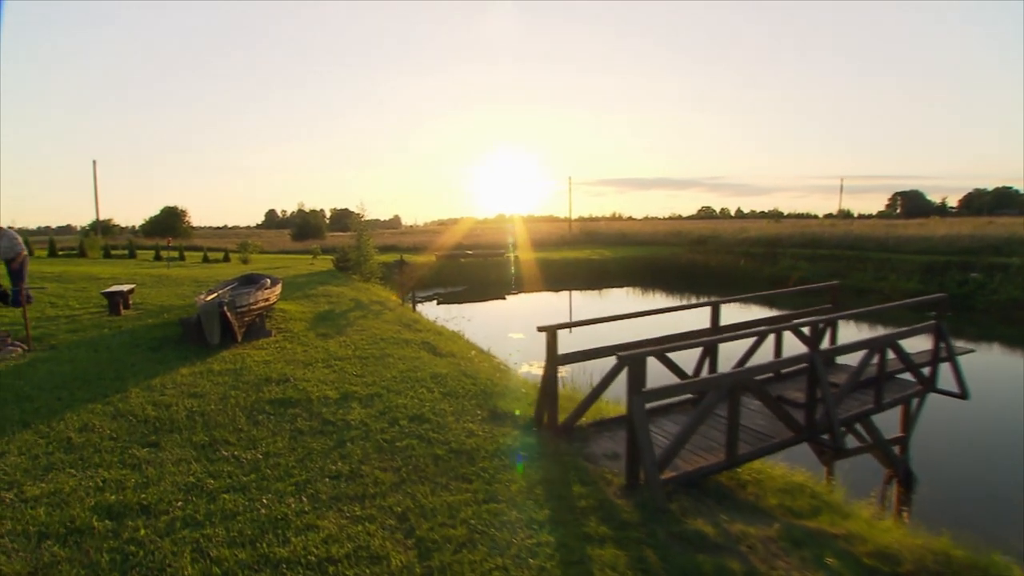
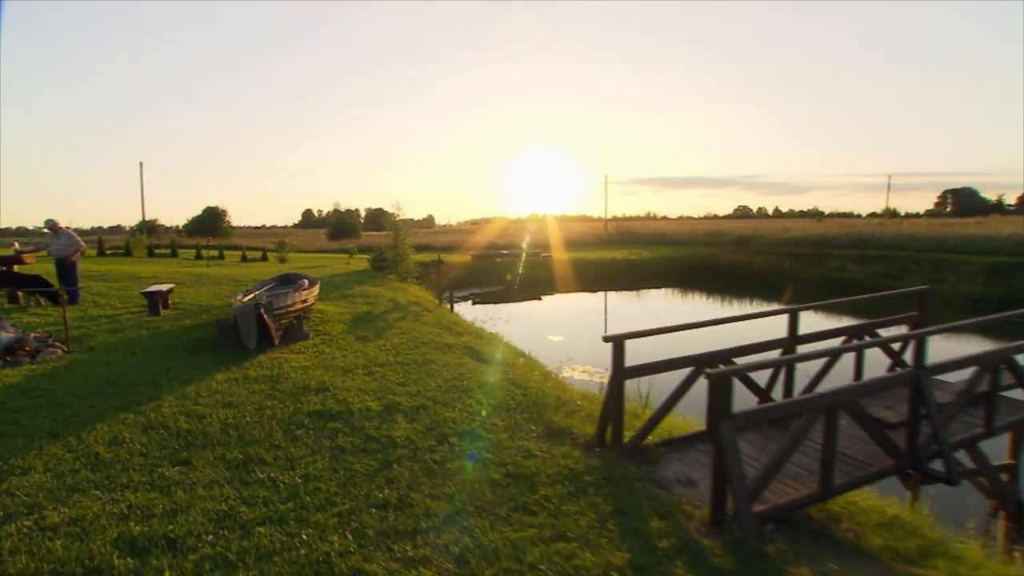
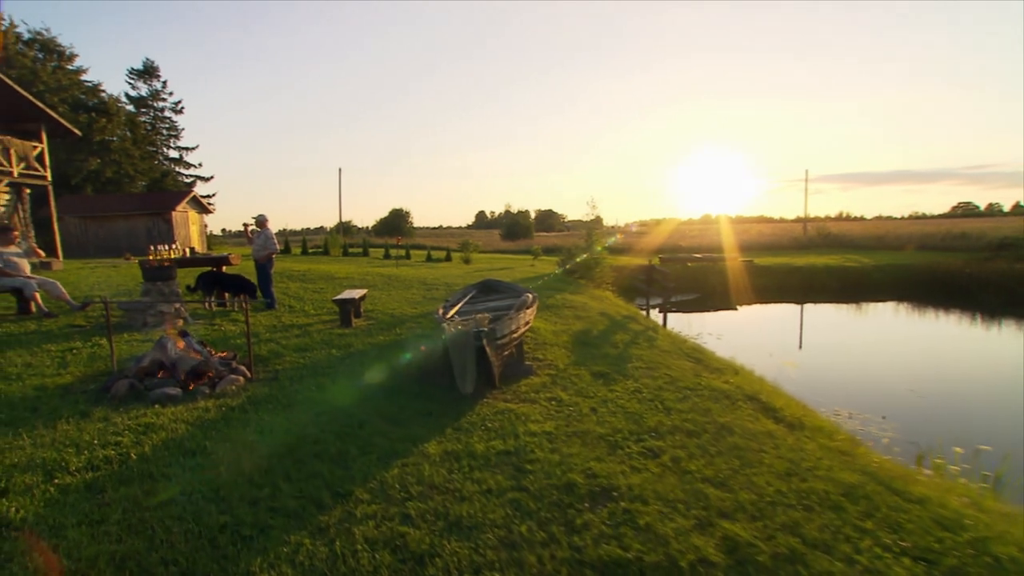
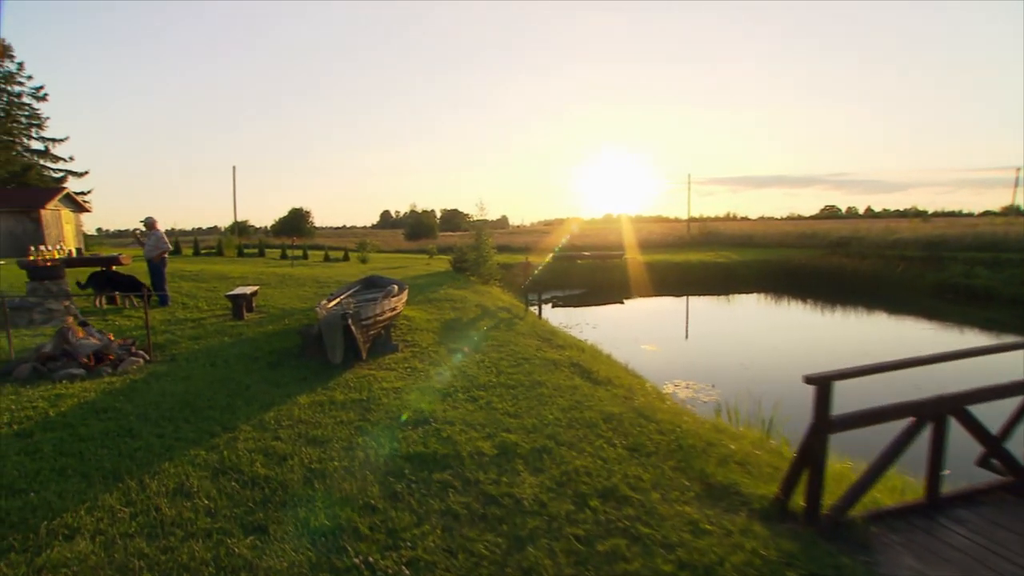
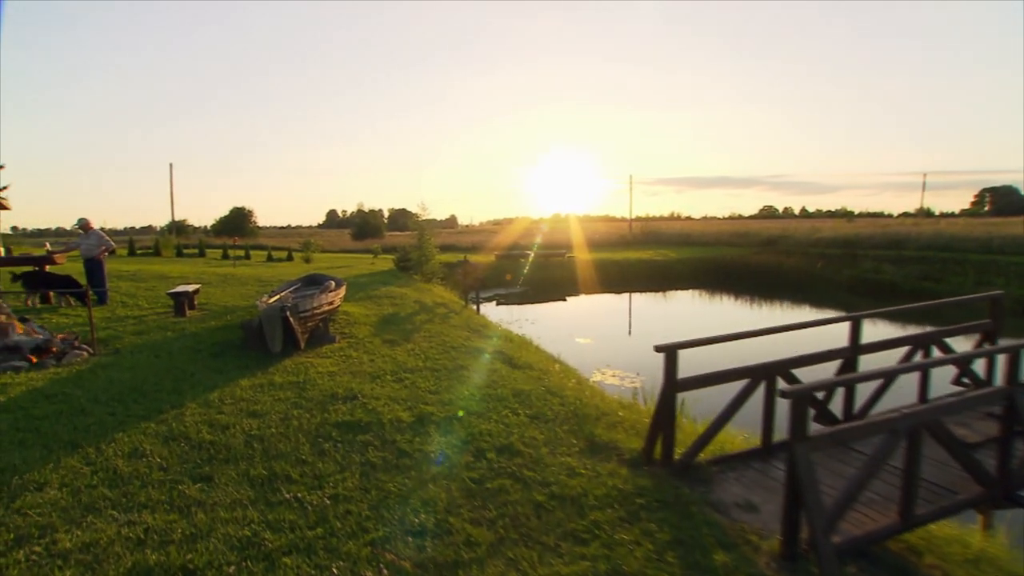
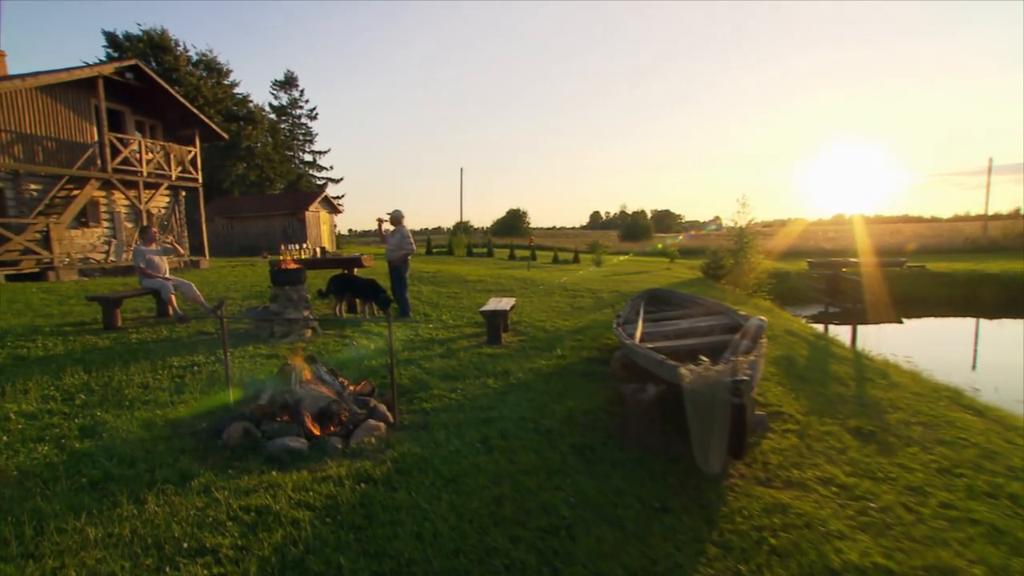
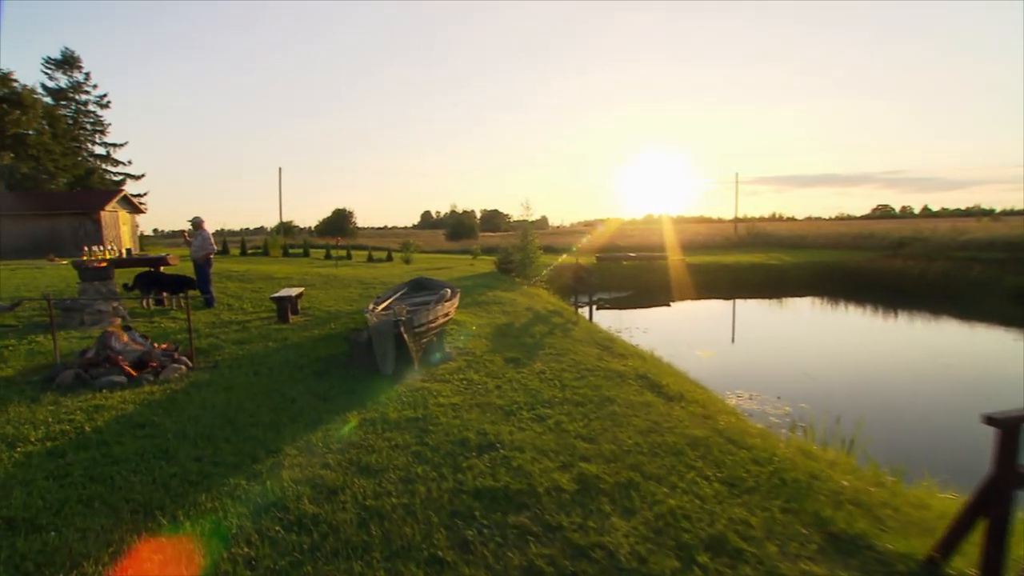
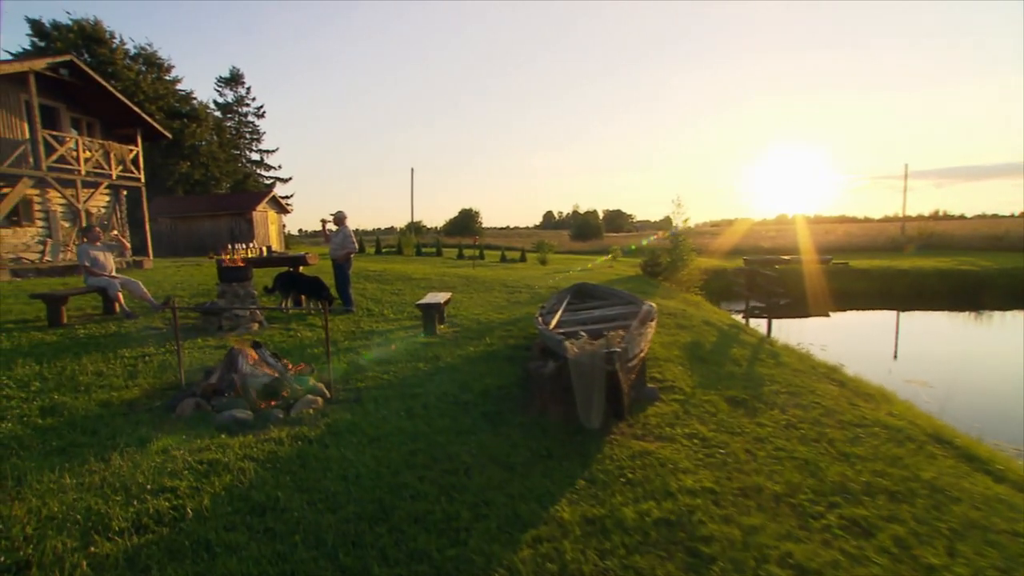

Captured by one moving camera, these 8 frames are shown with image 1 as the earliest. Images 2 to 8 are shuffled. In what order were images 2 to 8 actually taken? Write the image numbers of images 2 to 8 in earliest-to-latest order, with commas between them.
2, 5, 4, 7, 3, 8, 6
